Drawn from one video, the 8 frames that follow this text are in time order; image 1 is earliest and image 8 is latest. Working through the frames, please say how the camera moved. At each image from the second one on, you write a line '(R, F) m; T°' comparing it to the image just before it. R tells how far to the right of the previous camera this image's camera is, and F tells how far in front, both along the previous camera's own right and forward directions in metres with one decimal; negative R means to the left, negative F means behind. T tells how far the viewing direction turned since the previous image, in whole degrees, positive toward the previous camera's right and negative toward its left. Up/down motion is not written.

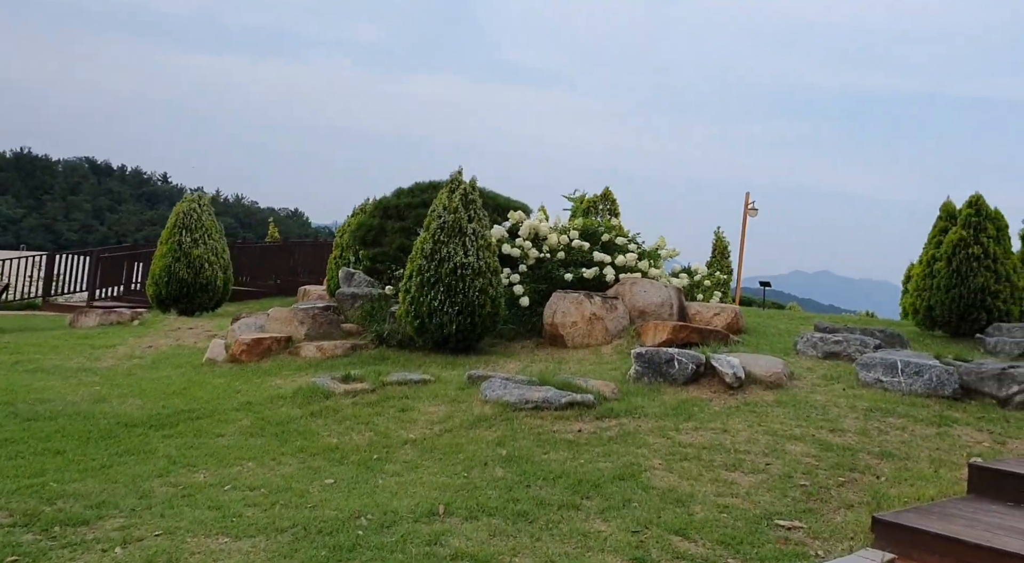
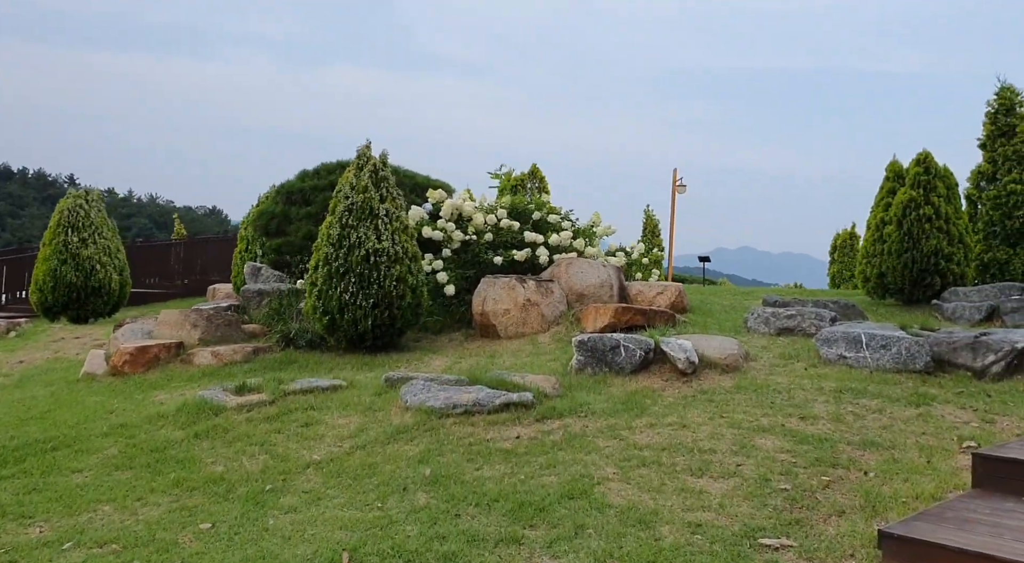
(+0.1, +1.0) m; +5°
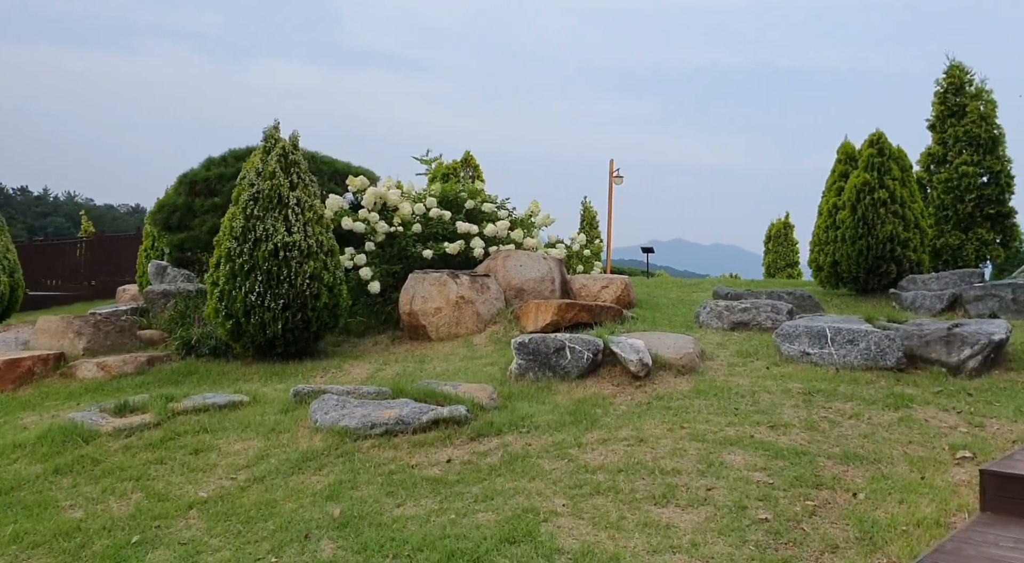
(+0.1, +0.9) m; +4°
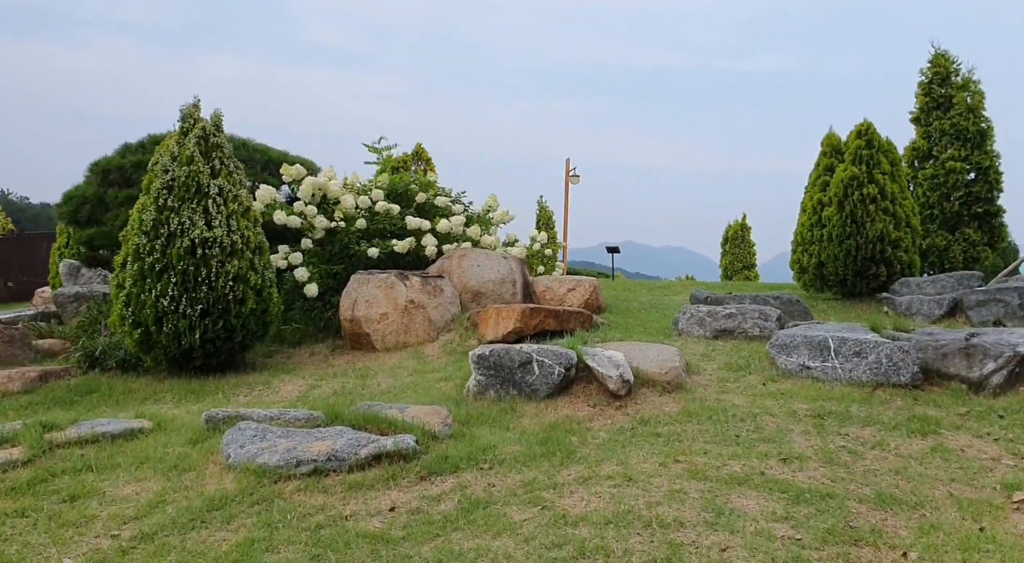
(0.0, +1.0) m; +3°
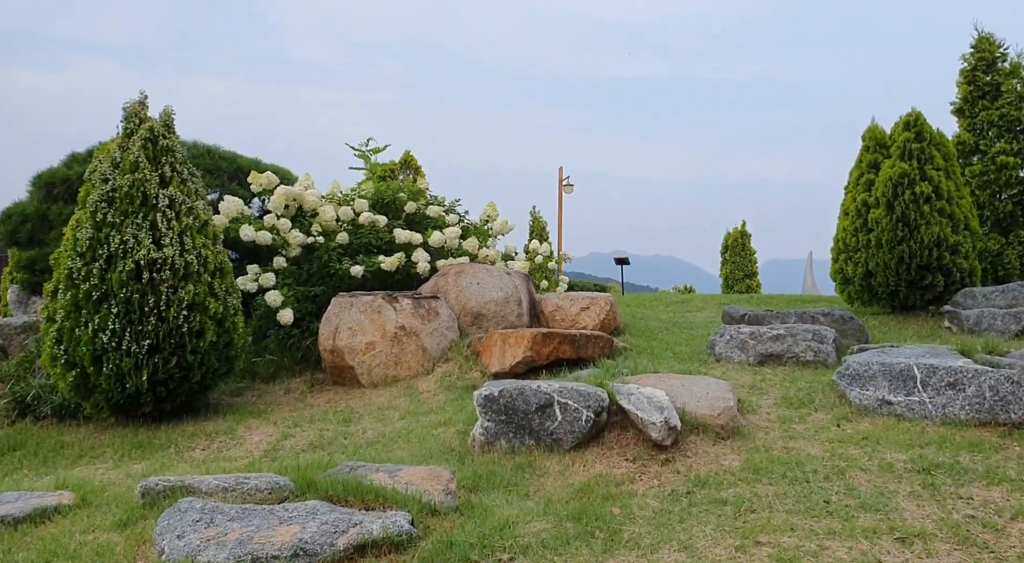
(-0.1, +1.1) m; +1°
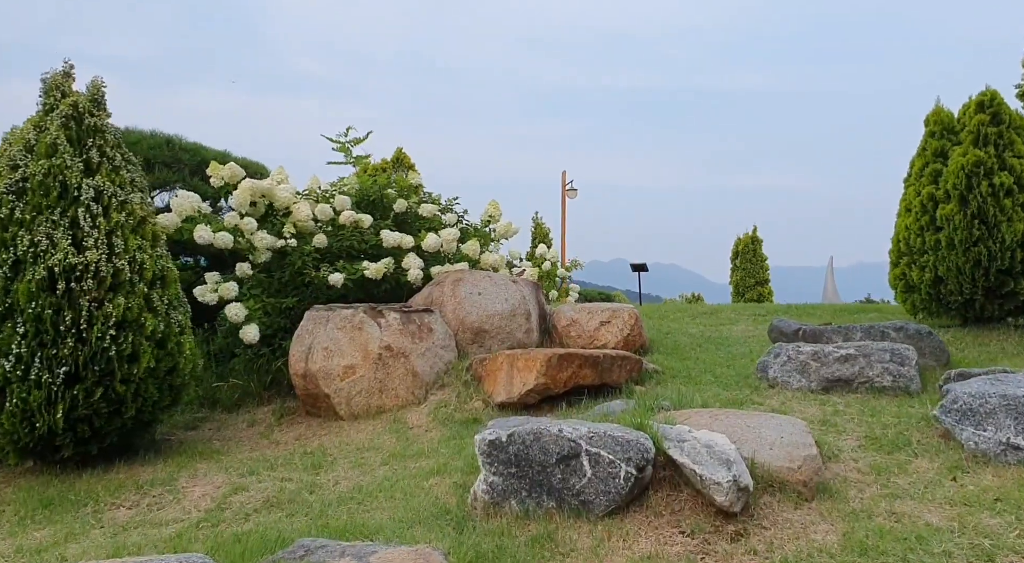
(-0.1, +1.1) m; 0°
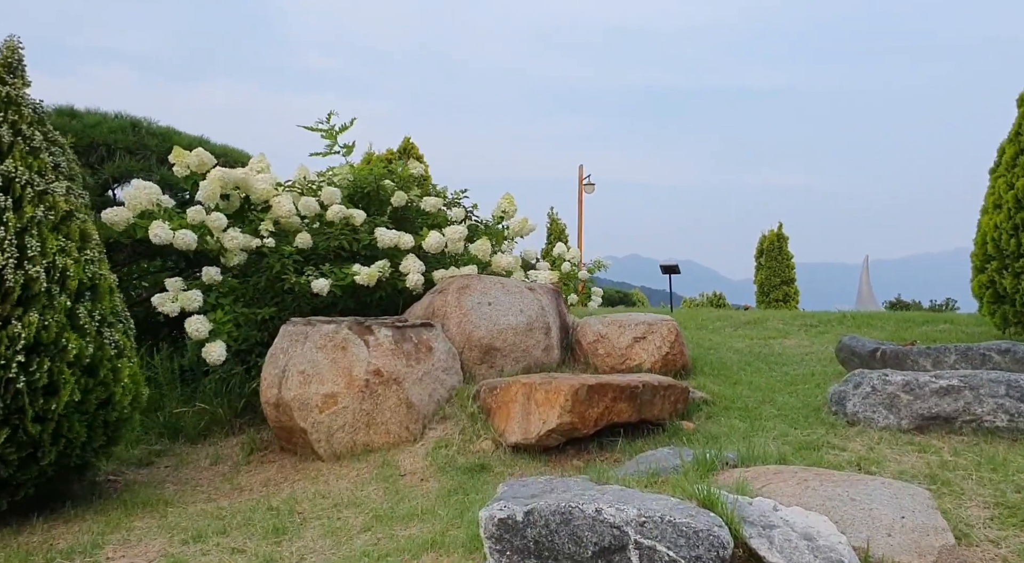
(0.0, +1.0) m; -1°
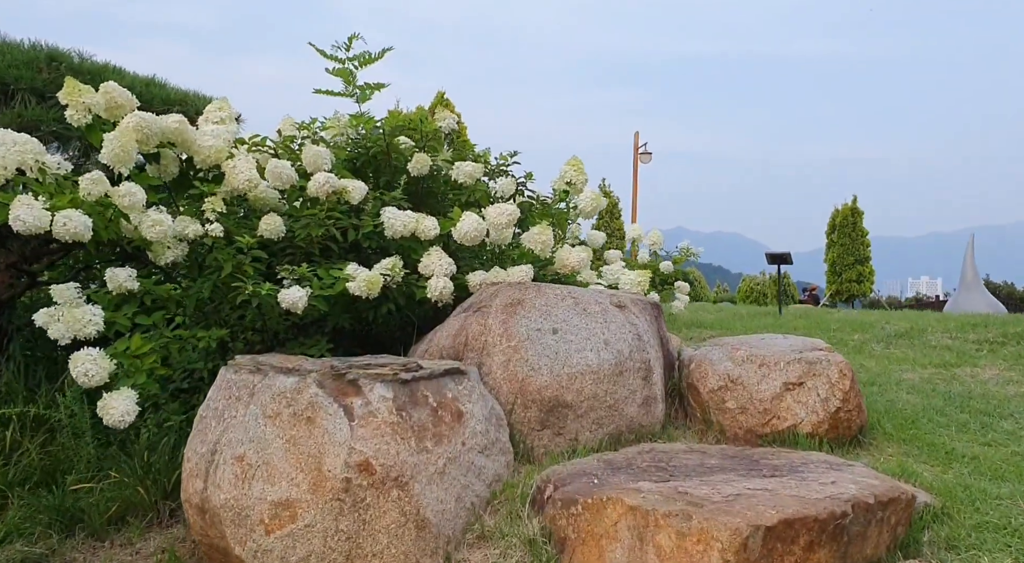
(-0.1, +2.0) m; -3°
